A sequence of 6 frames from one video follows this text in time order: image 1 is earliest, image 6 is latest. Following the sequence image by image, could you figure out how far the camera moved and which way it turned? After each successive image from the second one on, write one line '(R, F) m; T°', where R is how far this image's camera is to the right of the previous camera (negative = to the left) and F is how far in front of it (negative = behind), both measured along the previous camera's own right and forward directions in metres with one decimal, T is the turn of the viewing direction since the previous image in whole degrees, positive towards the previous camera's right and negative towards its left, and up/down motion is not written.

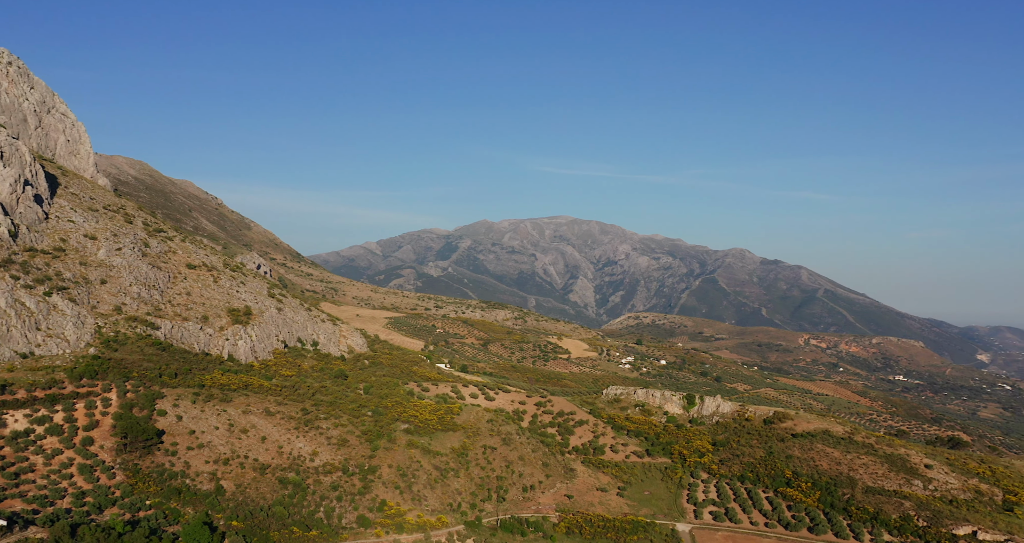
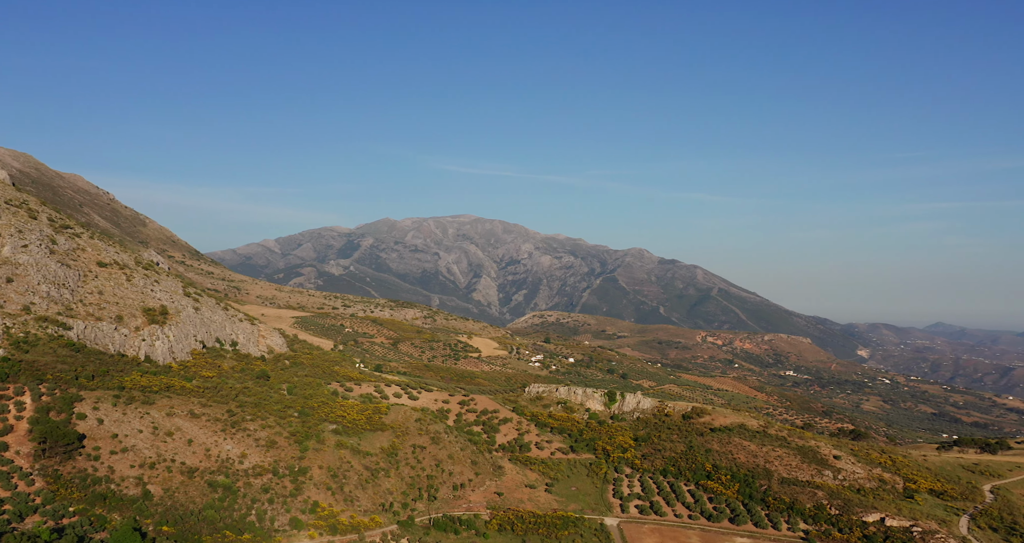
(-0.9, -0.2) m; +6°
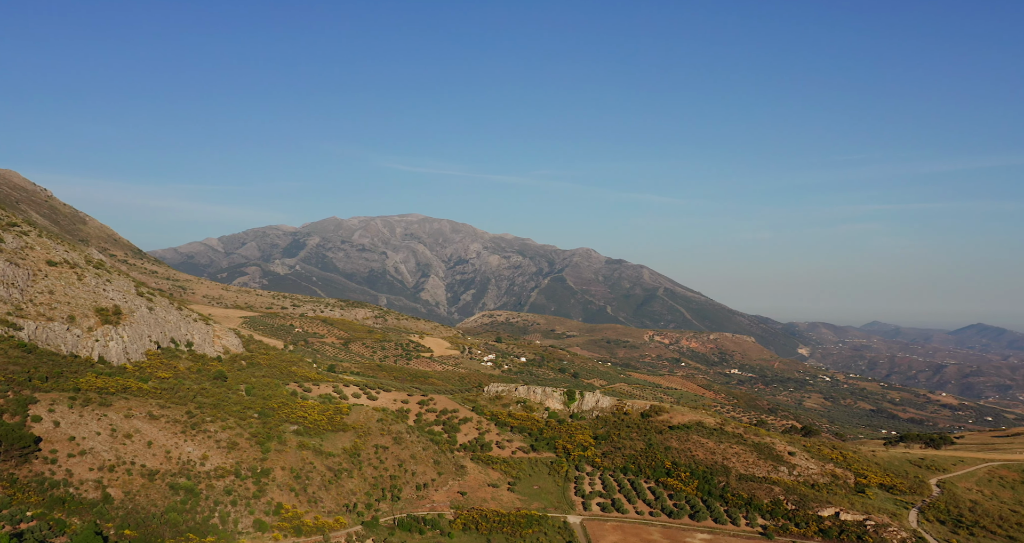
(-0.5, -0.1) m; +3°
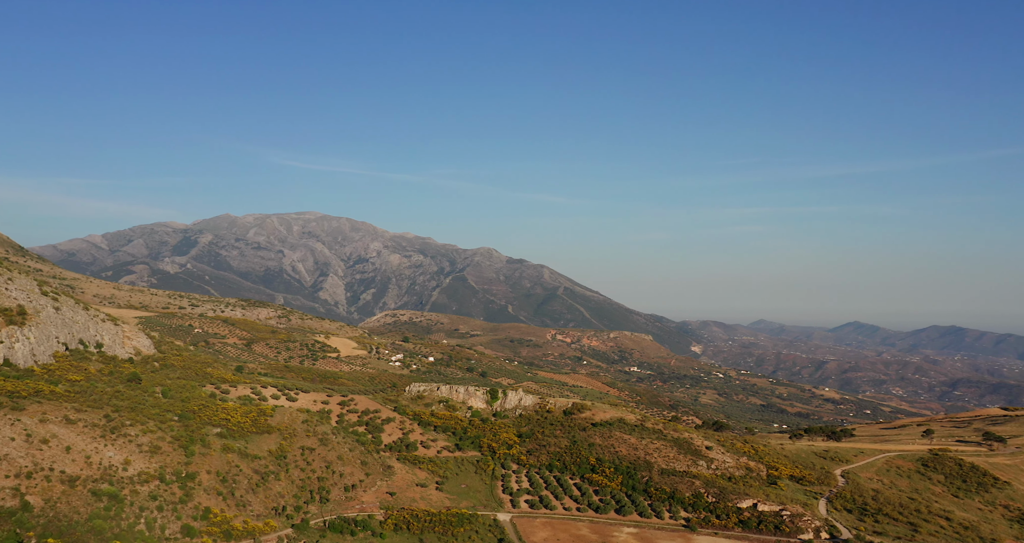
(-1.0, -0.2) m; +6°
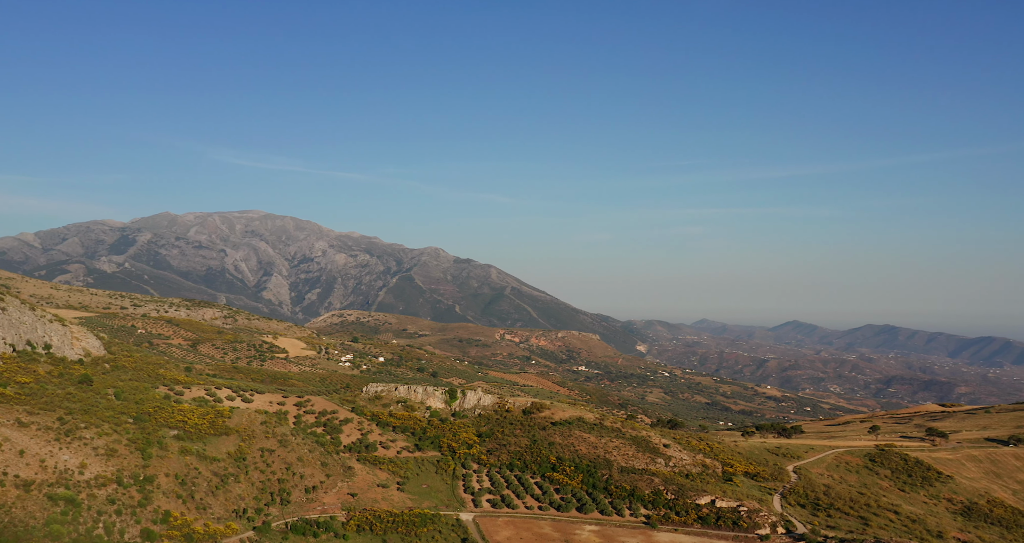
(-0.5, -0.2) m; +3°
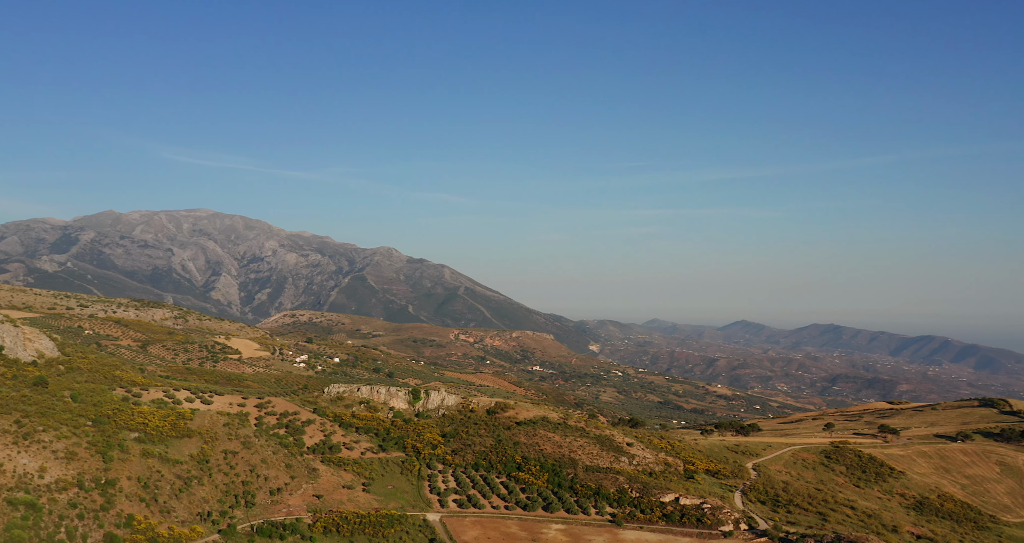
(-0.4, -0.2) m; +3°
